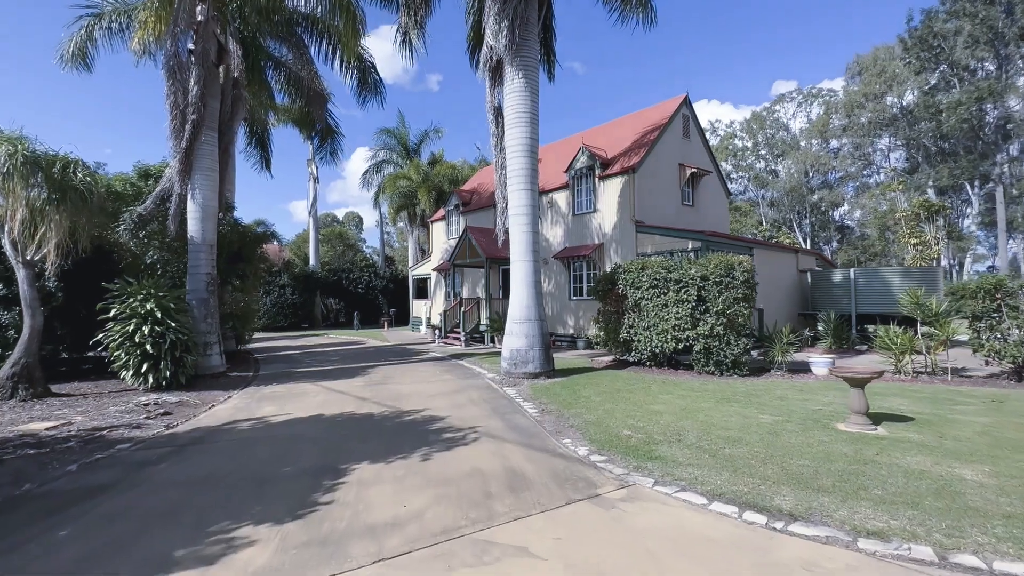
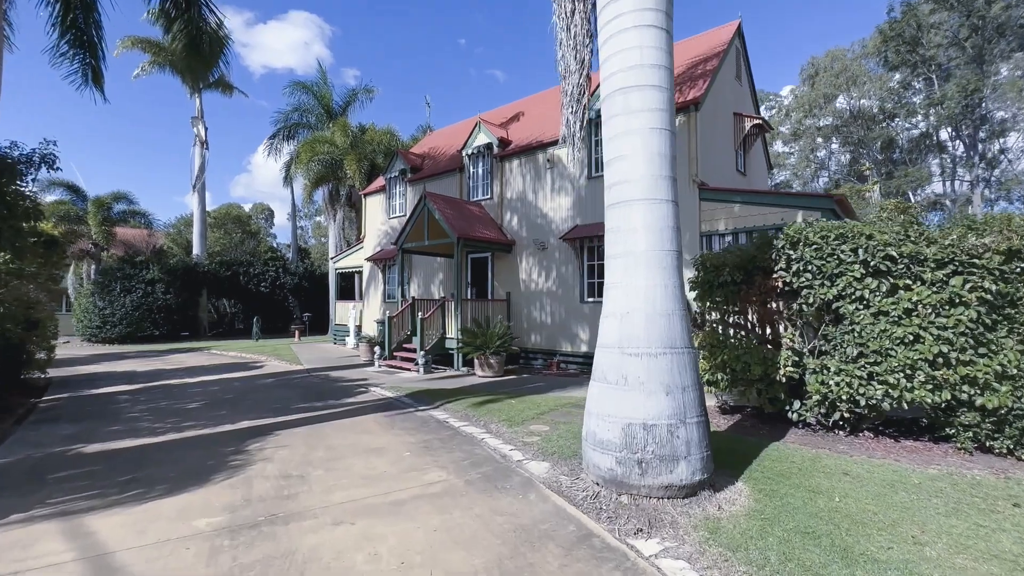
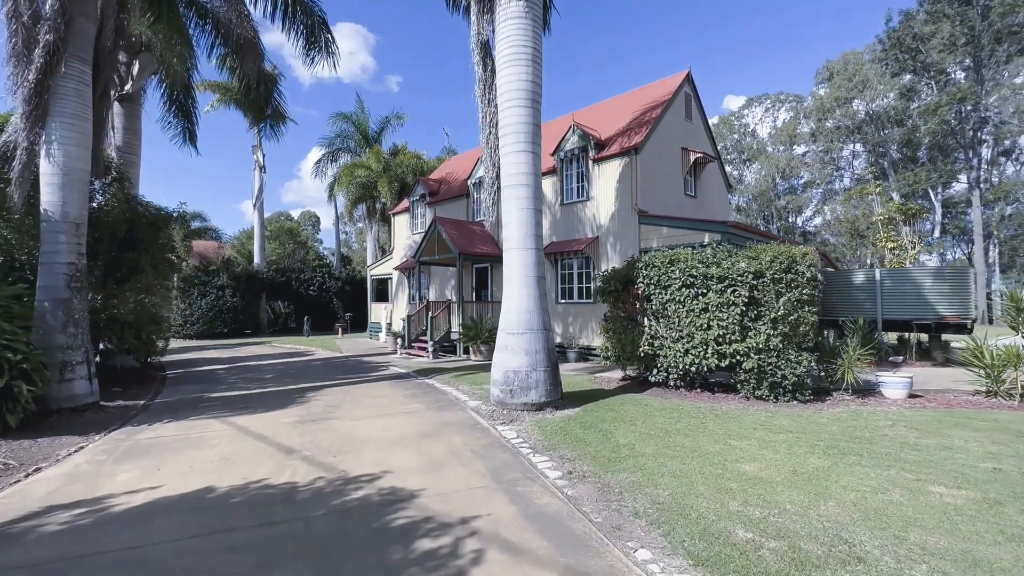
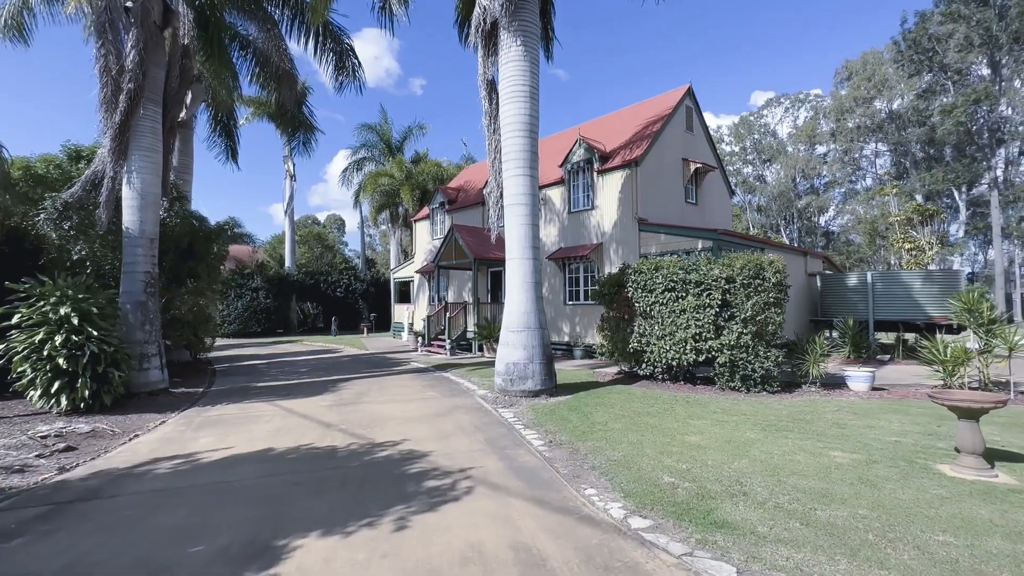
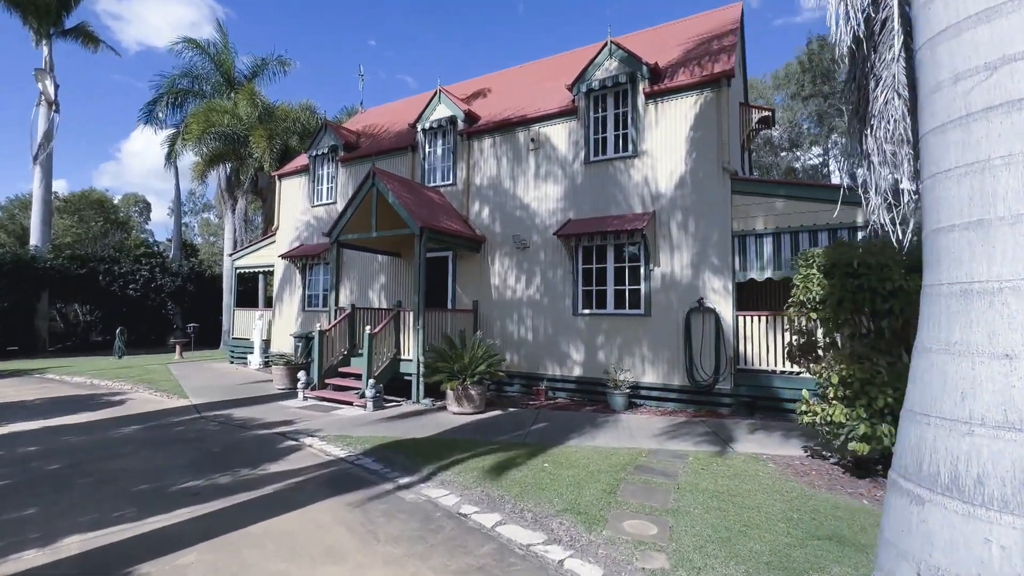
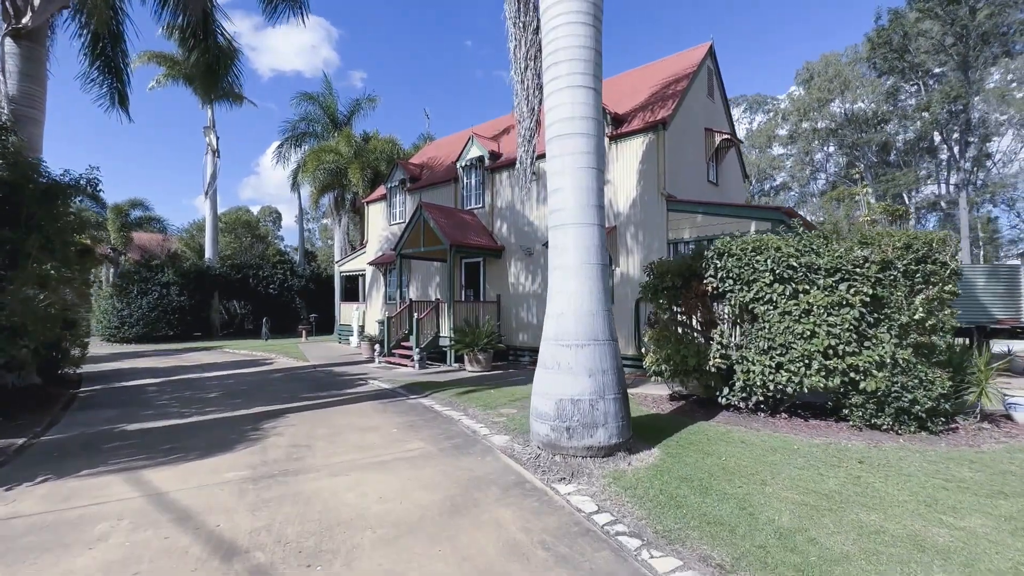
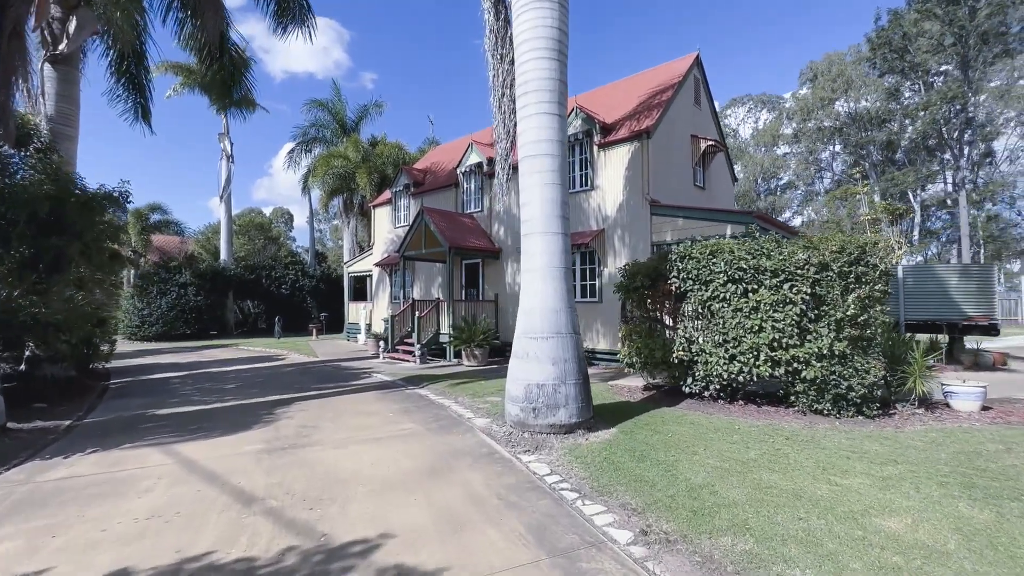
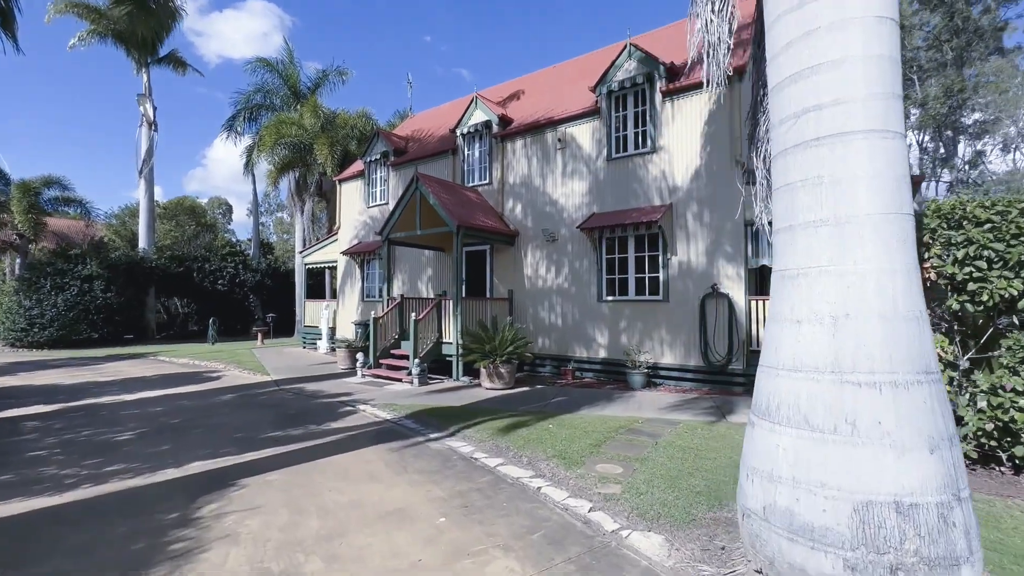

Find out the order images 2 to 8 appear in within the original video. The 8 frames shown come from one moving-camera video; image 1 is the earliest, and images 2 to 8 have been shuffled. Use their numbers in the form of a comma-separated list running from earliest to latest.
4, 3, 7, 6, 2, 8, 5
